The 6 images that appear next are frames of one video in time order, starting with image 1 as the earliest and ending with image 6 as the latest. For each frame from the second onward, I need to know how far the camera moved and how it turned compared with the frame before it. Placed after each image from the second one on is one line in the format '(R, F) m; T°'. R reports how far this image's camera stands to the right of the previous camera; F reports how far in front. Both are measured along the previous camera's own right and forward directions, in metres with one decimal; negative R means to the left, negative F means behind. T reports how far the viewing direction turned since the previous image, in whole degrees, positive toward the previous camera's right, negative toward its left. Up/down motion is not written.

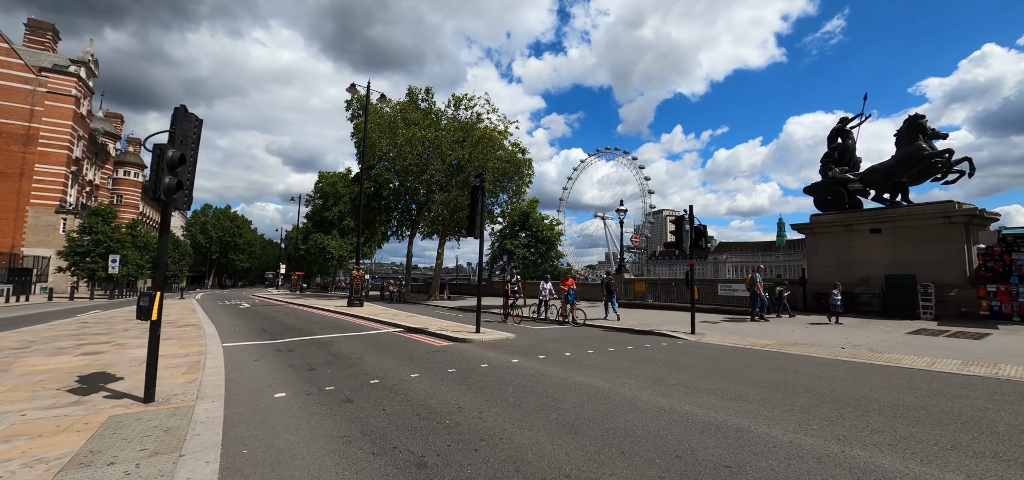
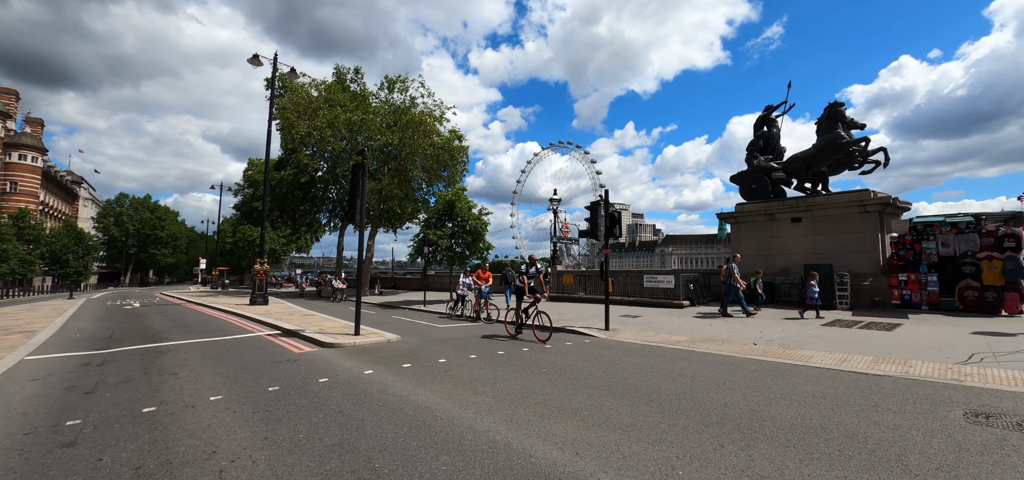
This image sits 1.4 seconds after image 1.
(+1.5, +1.4) m; +6°
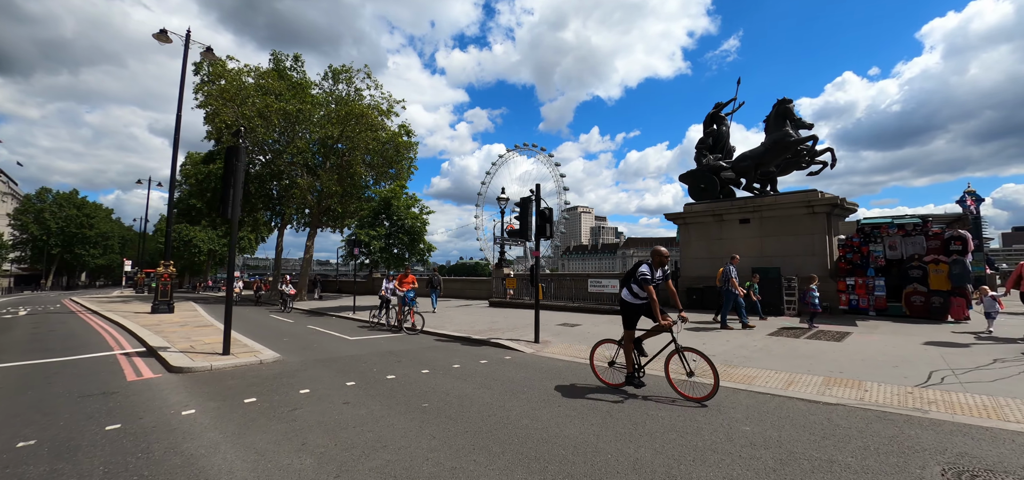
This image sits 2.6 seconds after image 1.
(+1.1, +1.4) m; +4°
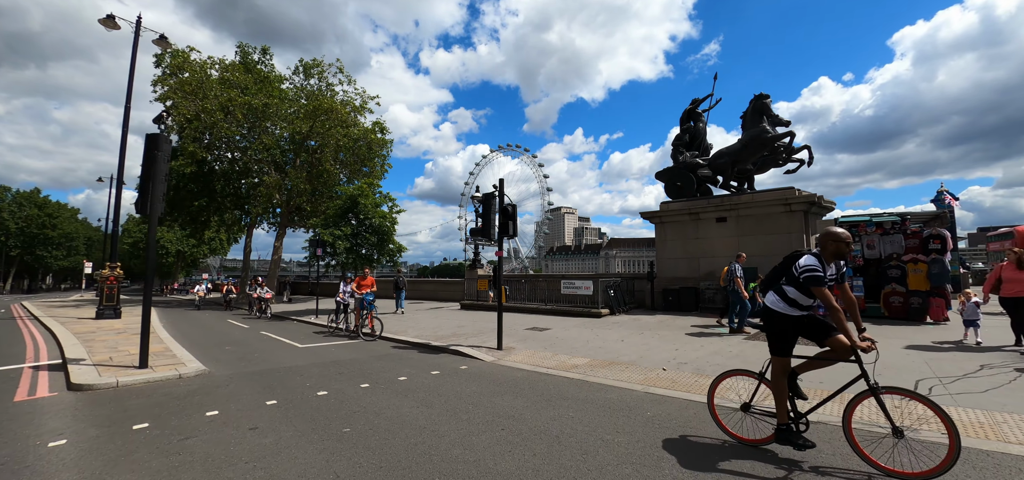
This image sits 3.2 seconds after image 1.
(+0.5, +0.7) m; +2°
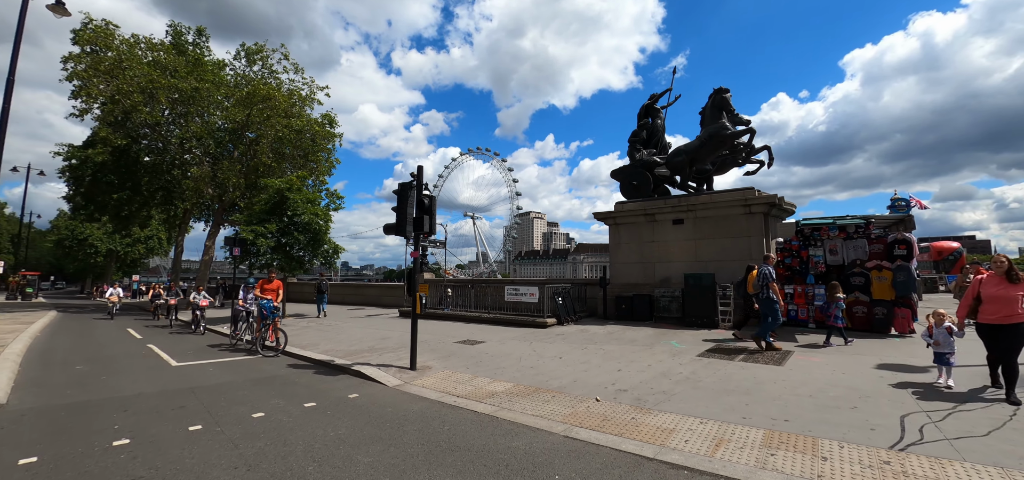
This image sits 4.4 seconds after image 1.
(+0.9, +1.4) m; +4°
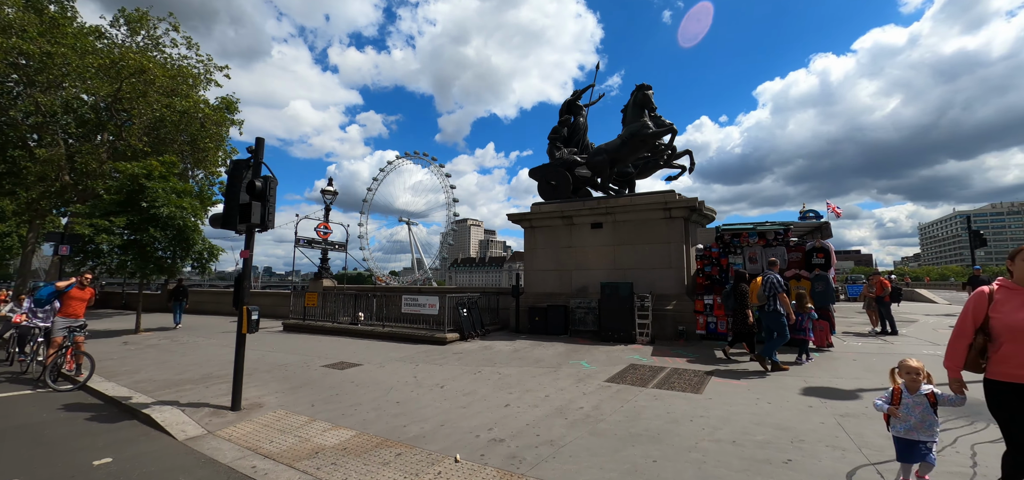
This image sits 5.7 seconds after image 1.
(+0.9, +1.5) m; +8°
